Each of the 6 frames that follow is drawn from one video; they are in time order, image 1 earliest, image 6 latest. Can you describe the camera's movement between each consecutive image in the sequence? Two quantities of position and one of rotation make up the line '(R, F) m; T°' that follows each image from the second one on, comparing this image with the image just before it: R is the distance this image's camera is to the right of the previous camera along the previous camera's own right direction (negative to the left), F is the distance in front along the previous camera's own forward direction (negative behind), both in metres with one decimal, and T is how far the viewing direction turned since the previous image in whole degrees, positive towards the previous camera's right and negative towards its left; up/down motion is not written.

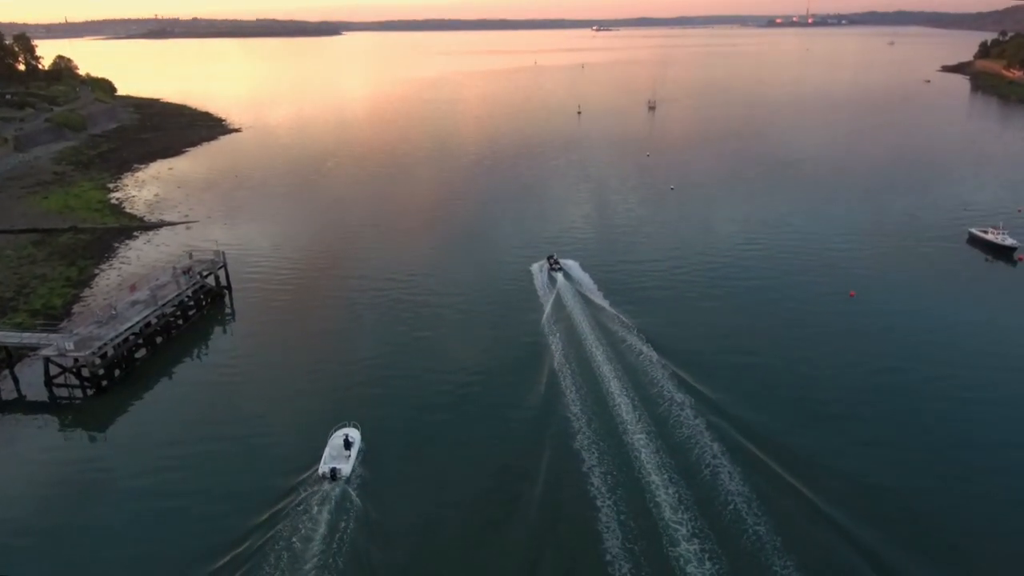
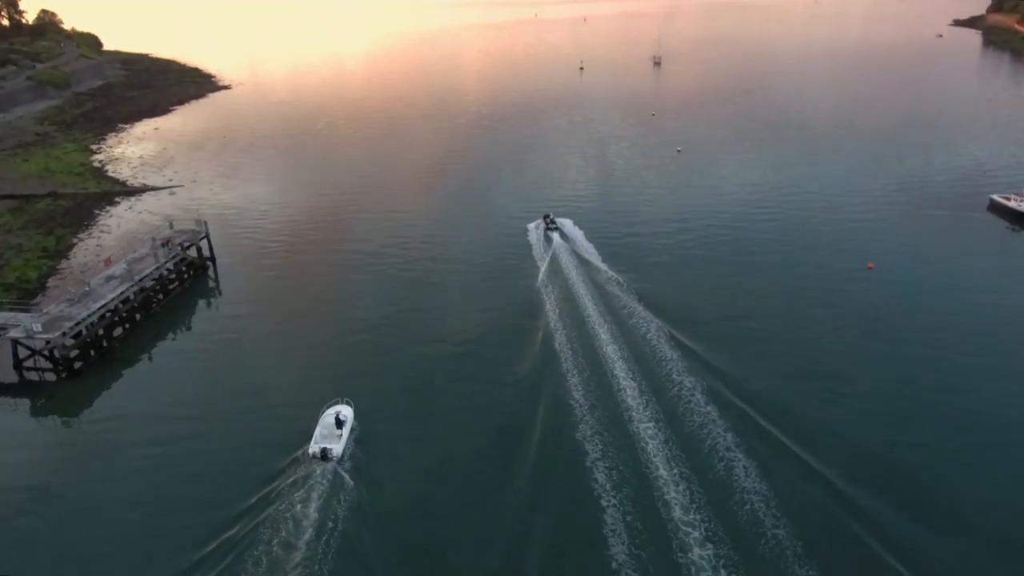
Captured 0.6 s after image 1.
(0.0, +1.0) m; 0°
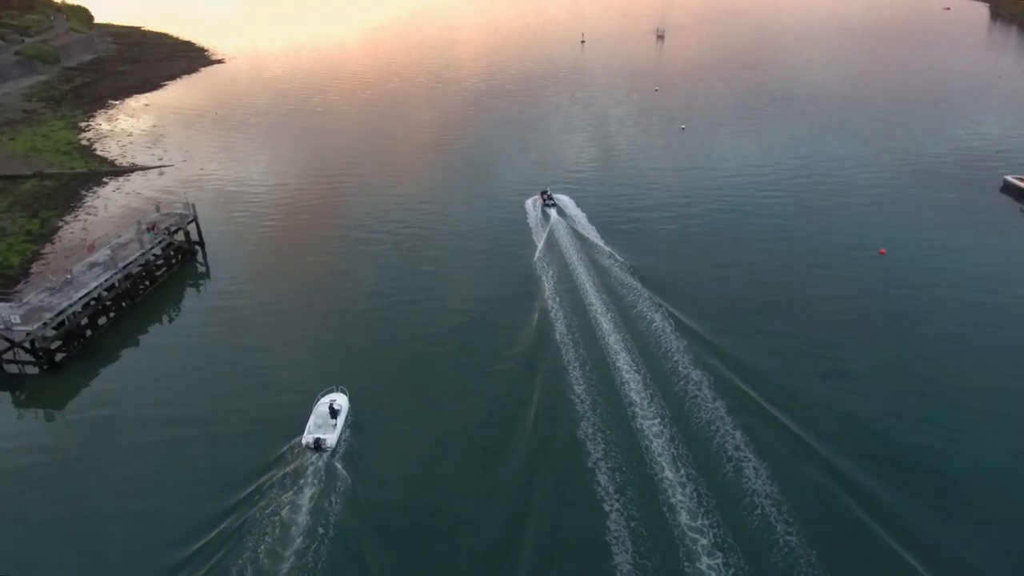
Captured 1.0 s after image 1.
(0.0, +0.6) m; 0°
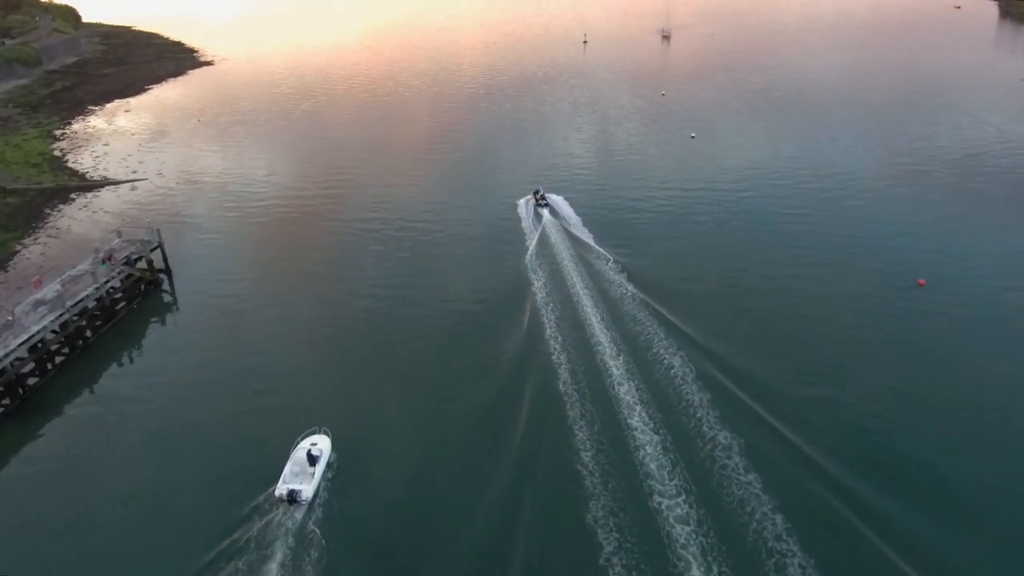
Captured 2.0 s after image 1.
(0.0, +1.8) m; 0°
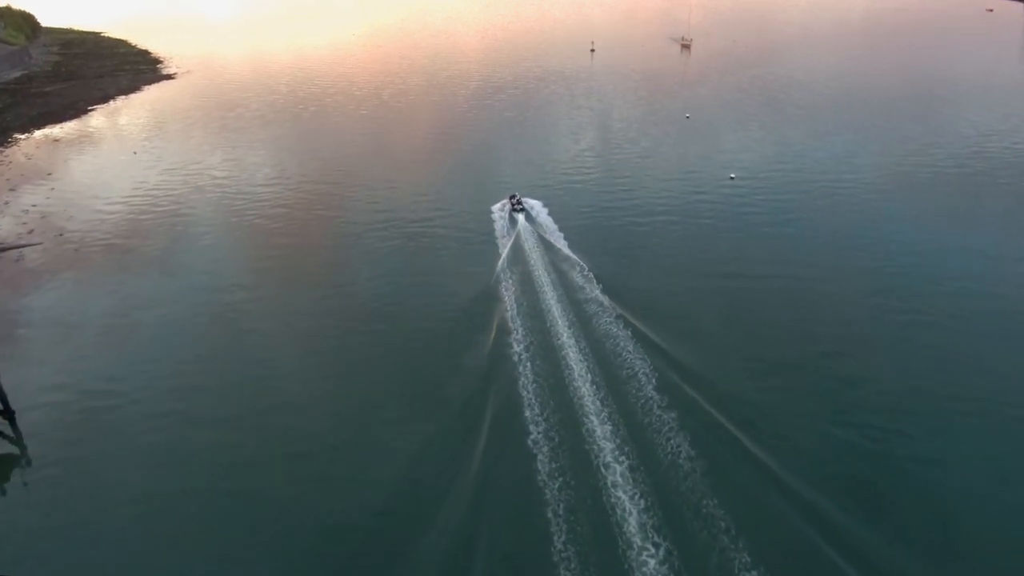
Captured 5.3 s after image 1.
(+0.1, +5.3) m; 0°
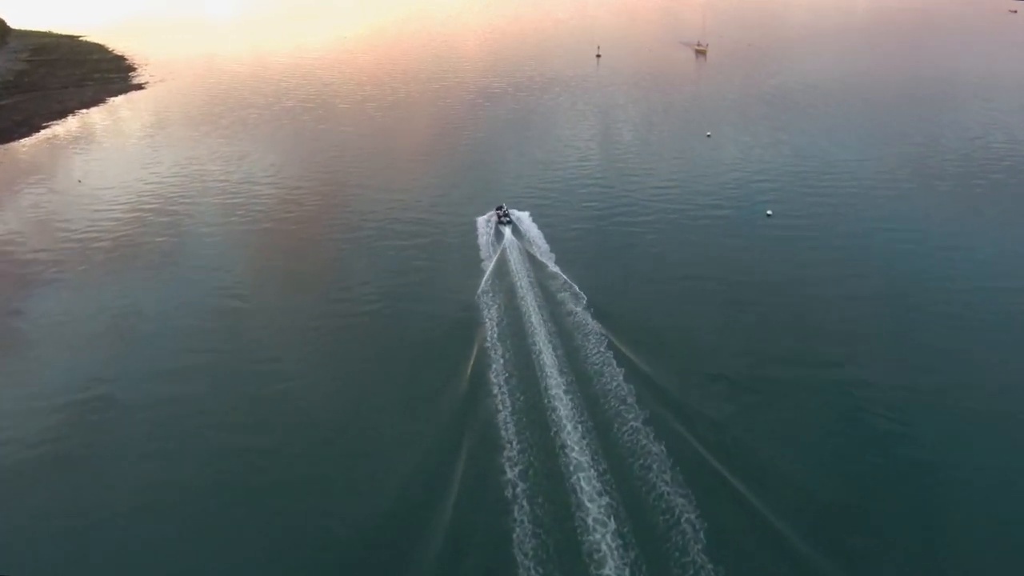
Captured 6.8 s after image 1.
(+0.1, +3.4) m; 0°
